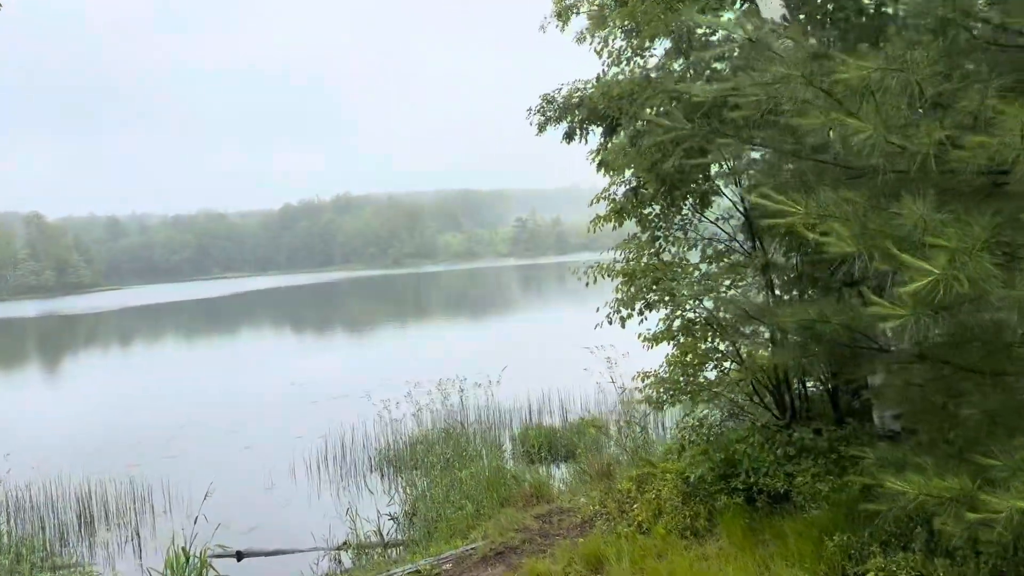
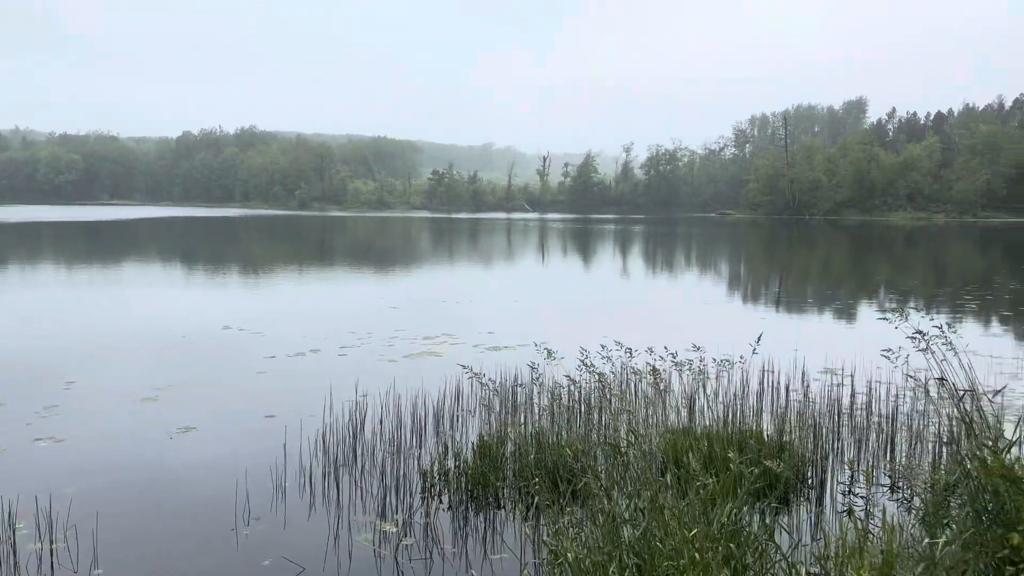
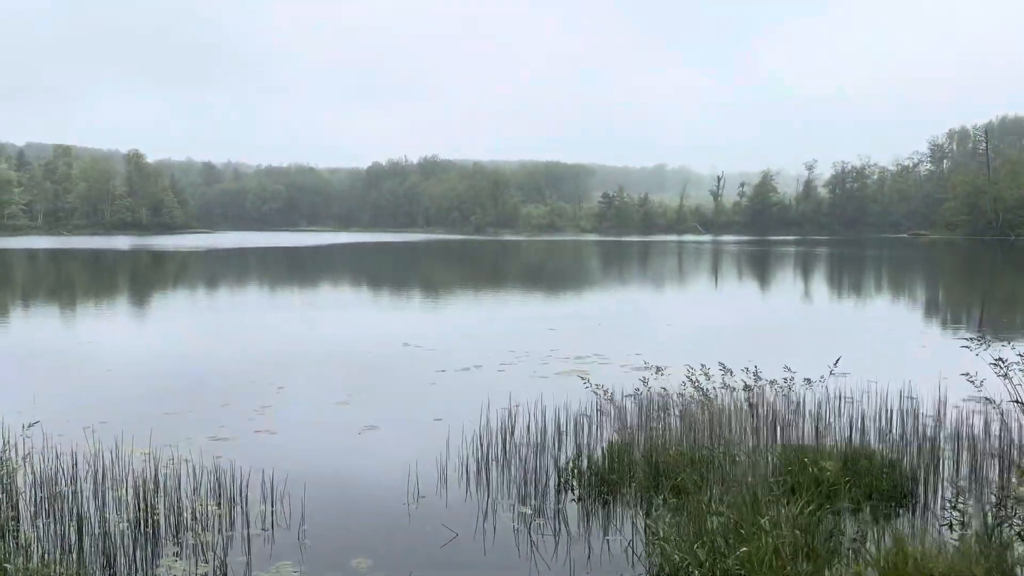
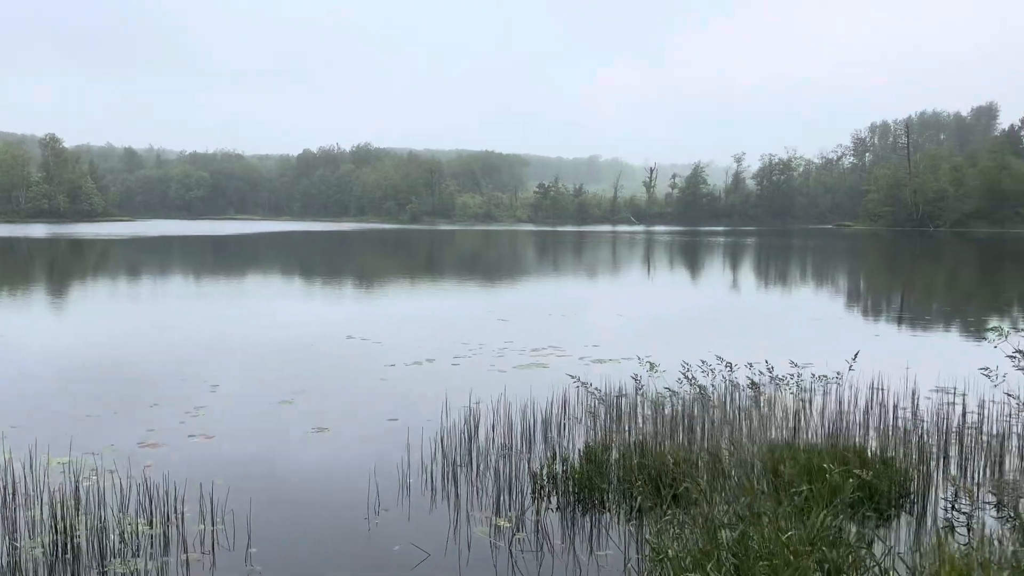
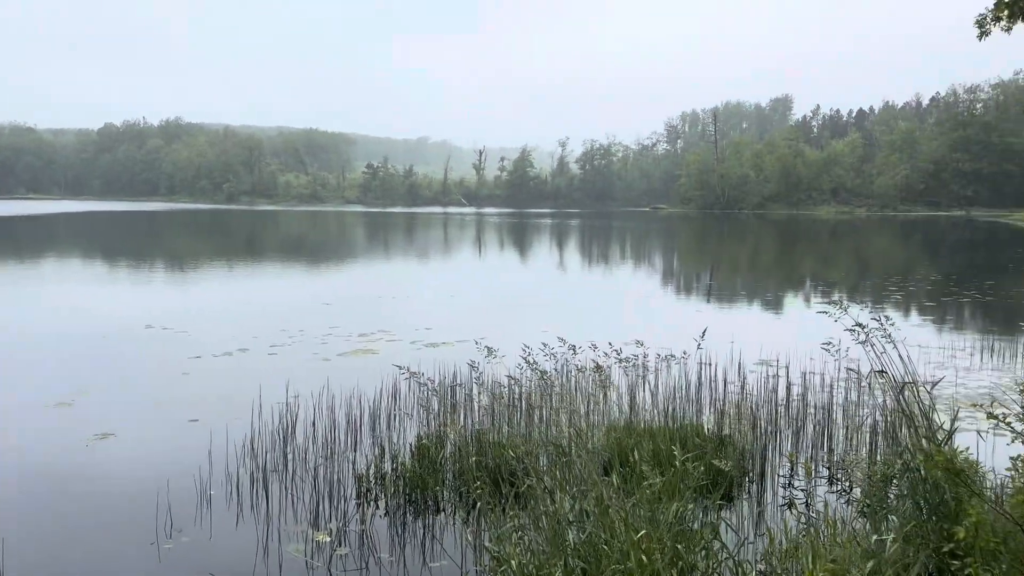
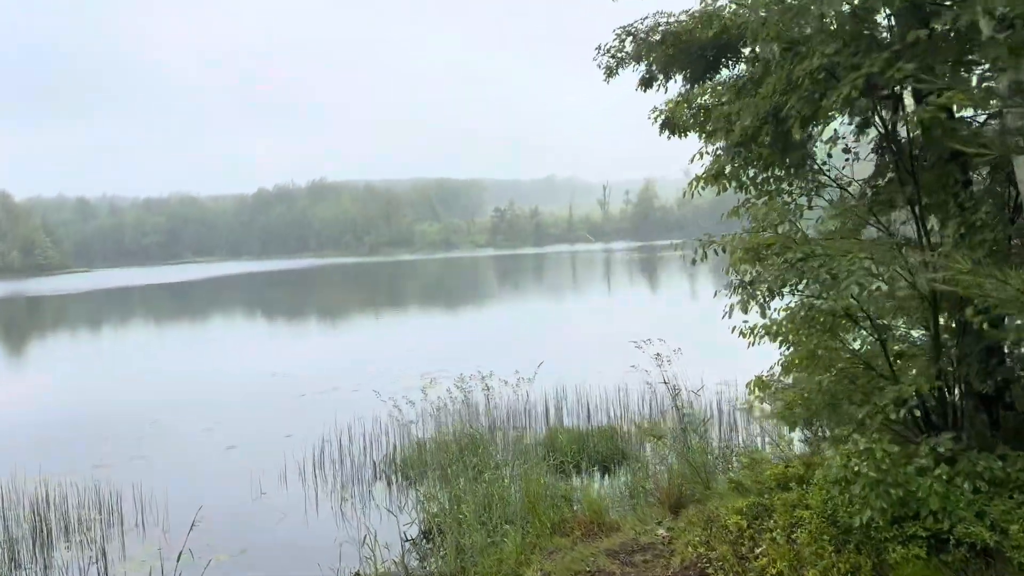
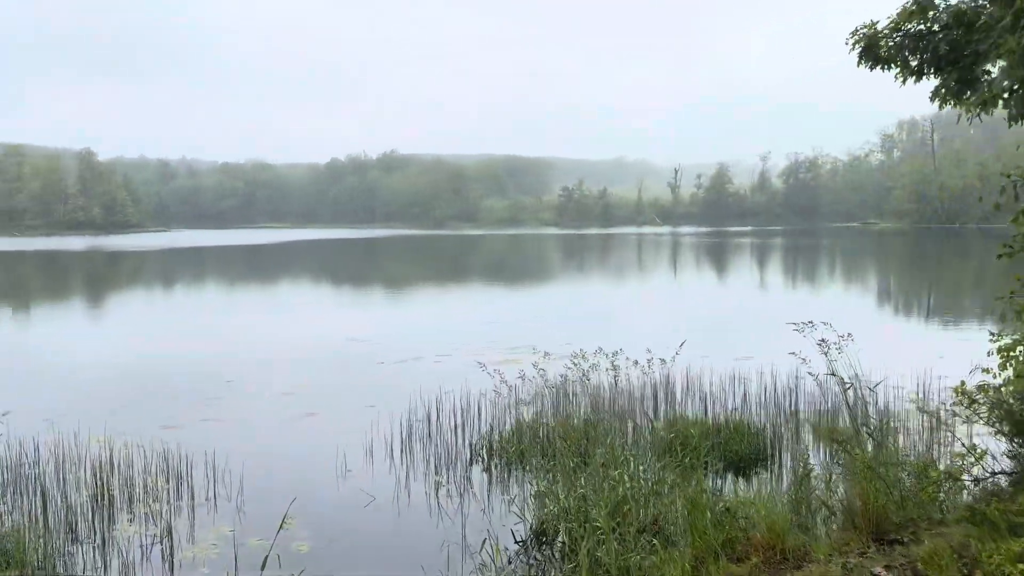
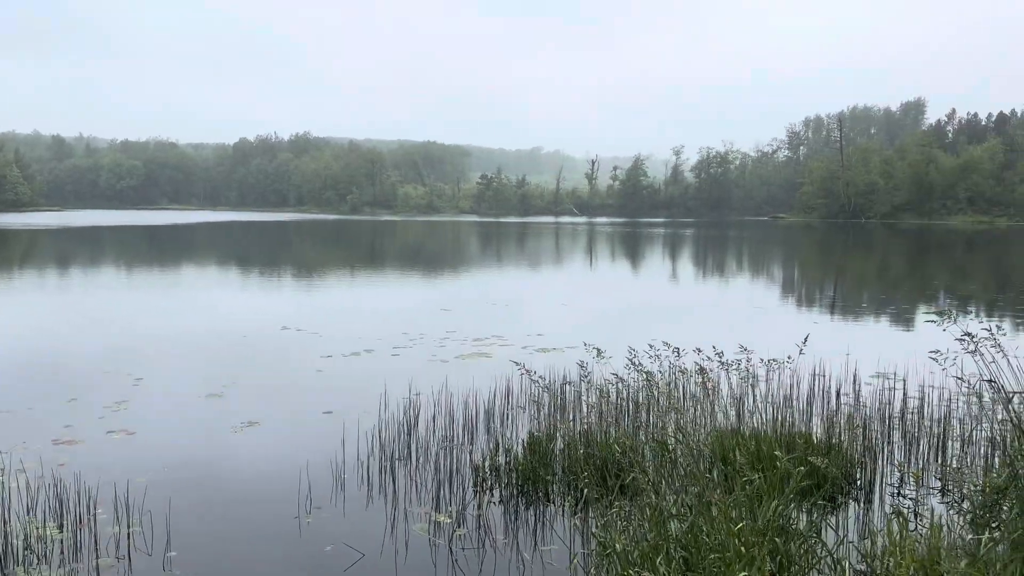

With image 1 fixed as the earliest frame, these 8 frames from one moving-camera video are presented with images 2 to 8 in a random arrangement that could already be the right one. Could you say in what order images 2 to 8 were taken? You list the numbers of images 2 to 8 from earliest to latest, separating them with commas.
6, 7, 3, 4, 8, 2, 5
